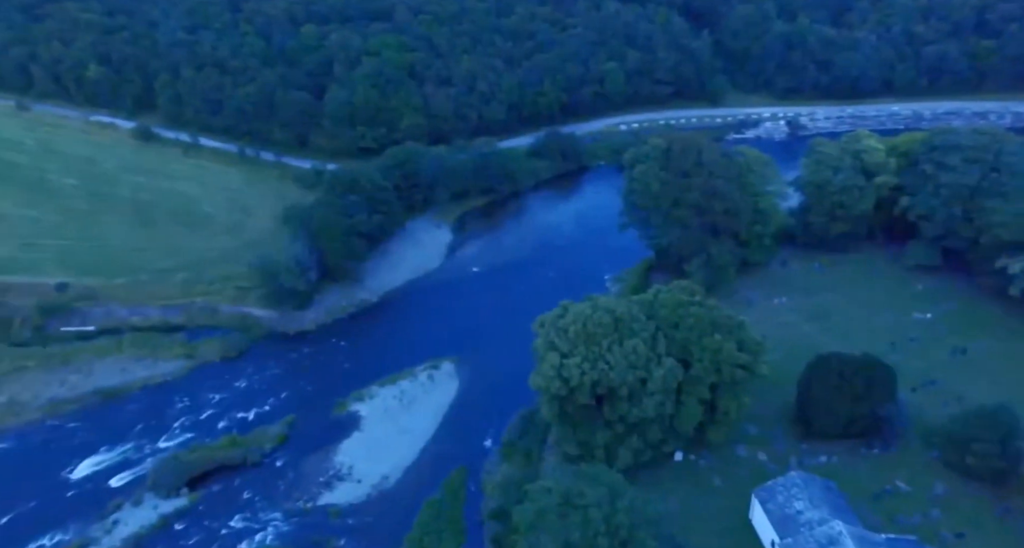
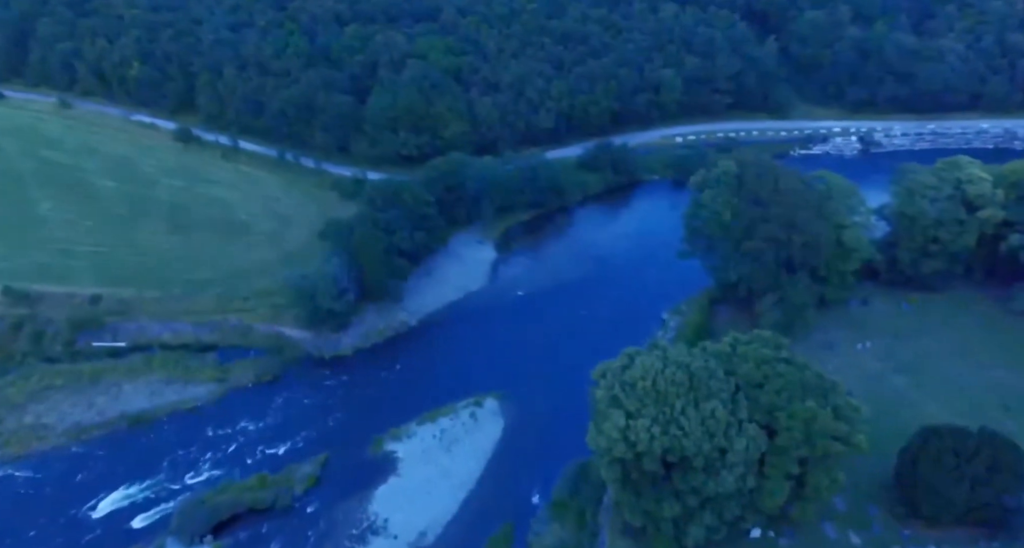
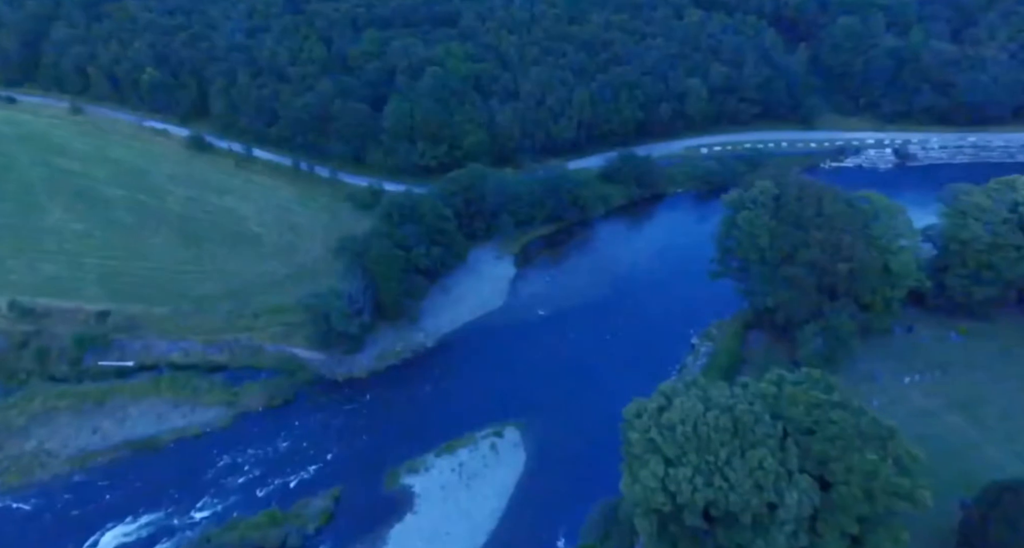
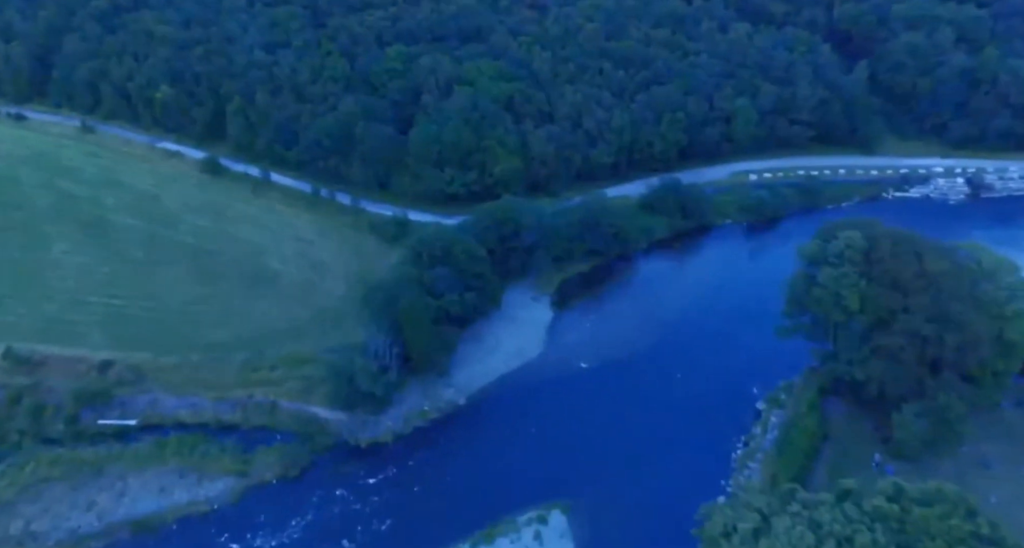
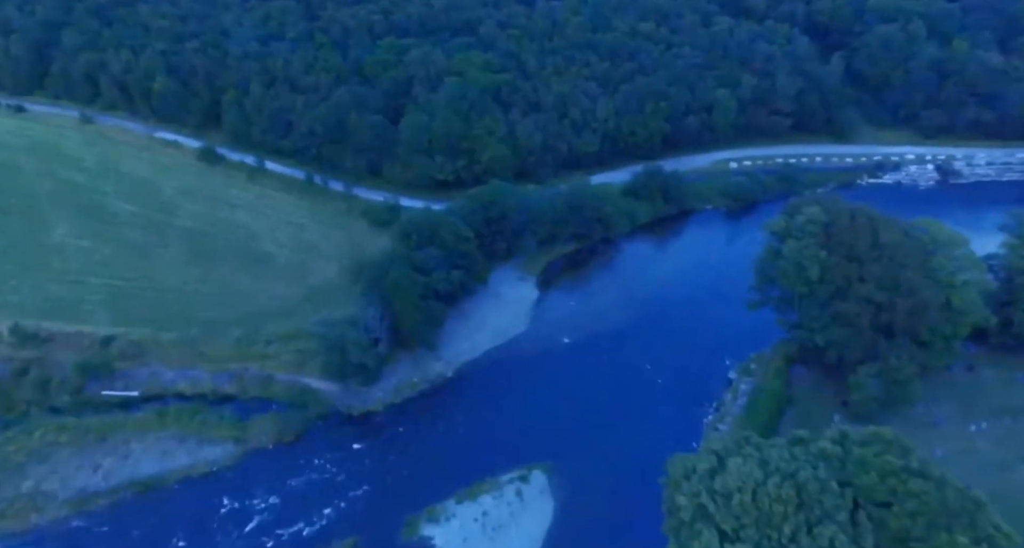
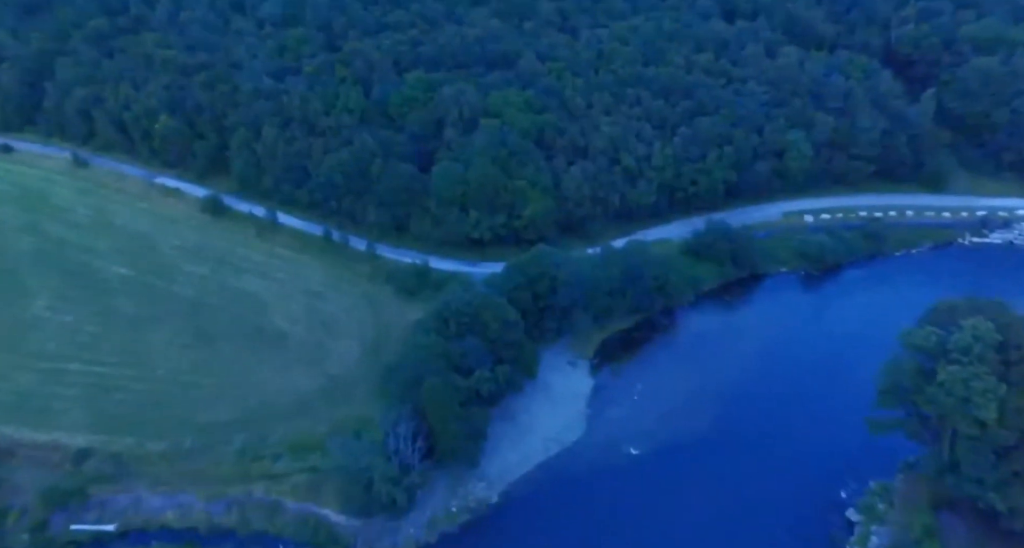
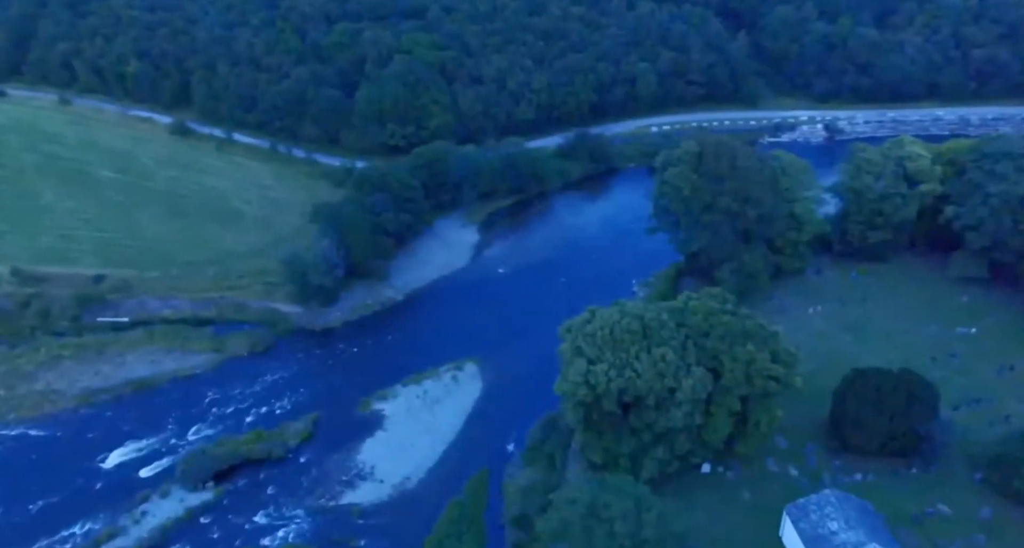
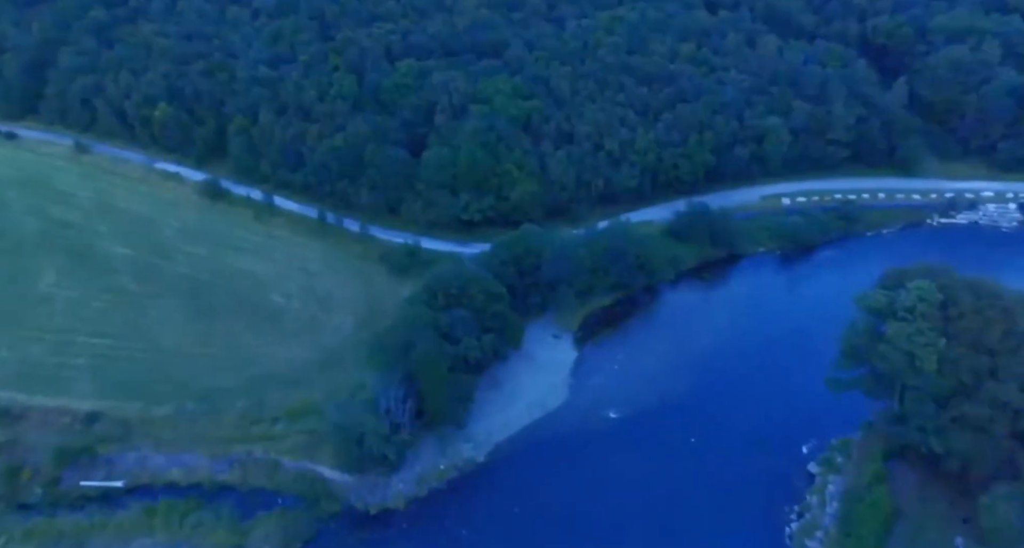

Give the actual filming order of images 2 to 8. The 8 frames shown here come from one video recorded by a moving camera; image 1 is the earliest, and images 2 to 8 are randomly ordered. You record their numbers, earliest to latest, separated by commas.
7, 2, 3, 5, 4, 8, 6
